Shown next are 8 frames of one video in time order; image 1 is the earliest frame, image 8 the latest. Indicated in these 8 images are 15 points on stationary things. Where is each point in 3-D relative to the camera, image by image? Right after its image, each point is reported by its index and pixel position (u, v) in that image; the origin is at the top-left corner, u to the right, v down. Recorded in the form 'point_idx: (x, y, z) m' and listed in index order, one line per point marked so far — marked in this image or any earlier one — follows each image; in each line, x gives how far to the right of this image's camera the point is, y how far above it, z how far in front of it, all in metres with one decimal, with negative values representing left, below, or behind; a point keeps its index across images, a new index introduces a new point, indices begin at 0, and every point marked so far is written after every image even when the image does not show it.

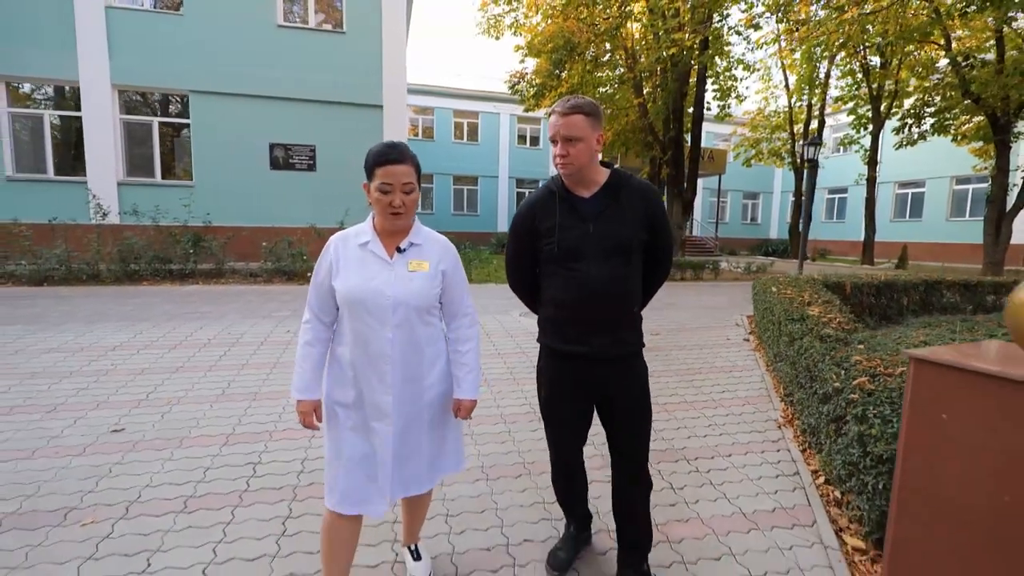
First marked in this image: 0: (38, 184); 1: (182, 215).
0: (-9.6, +2.1, +11.8) m
1: (-7.0, +1.6, +12.5) m
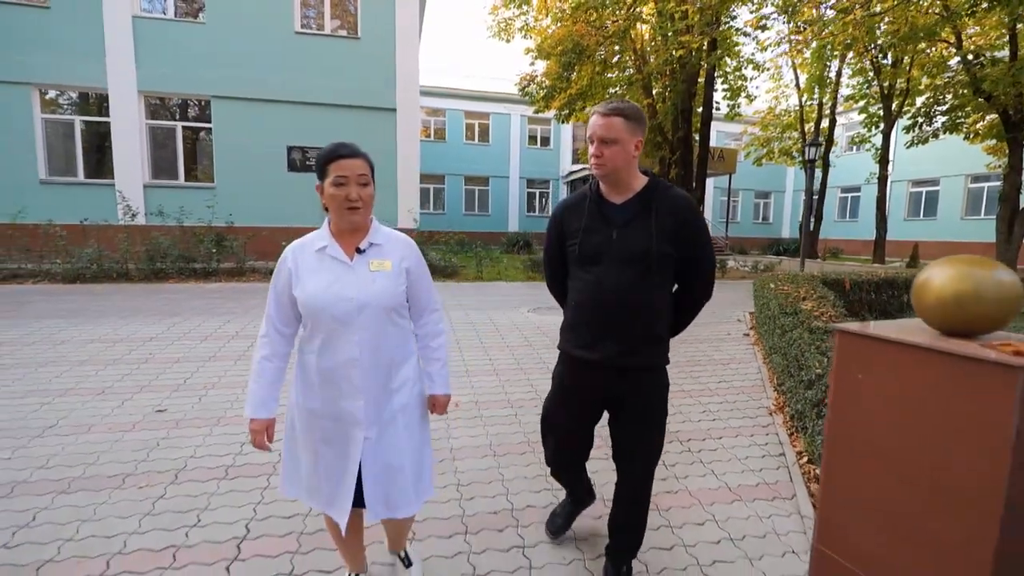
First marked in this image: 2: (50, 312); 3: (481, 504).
0: (-9.4, +2.2, +12.3) m
1: (-6.8, +1.7, +12.9) m
2: (-5.1, -0.2, +6.5) m
3: (-0.2, -1.2, +3.2) m
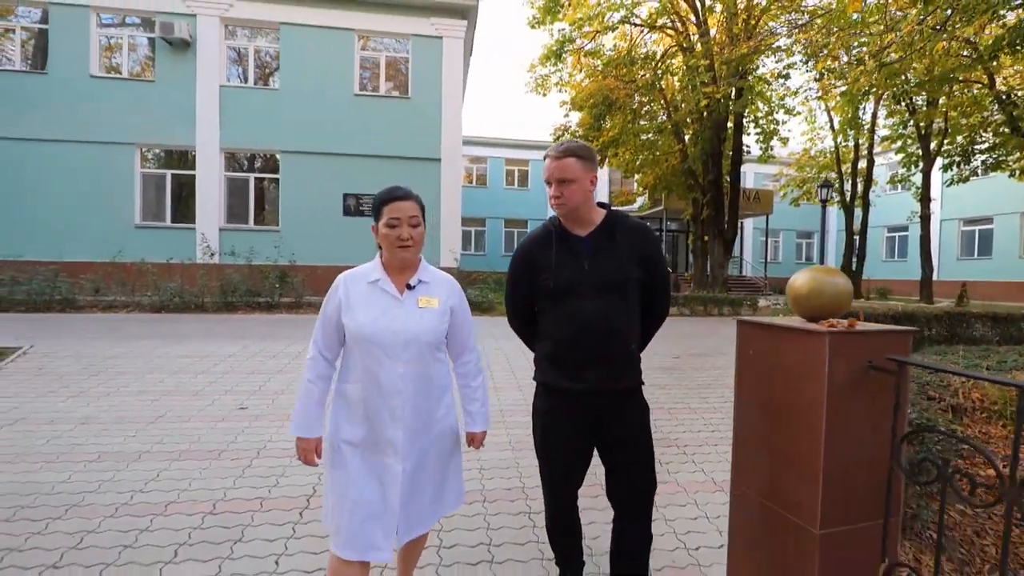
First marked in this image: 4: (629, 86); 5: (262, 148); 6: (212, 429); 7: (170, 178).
0: (-8.6, +1.4, +13.8) m
1: (-6.0, +0.8, +14.2) m
2: (-4.8, -0.6, +7.5) m
3: (-0.1, -1.3, +3.8) m
4: (+3.5, +6.2, +17.3) m
5: (-6.2, +3.5, +14.2) m
6: (-2.2, -1.0, +4.2) m
7: (-8.3, +2.7, +13.9) m
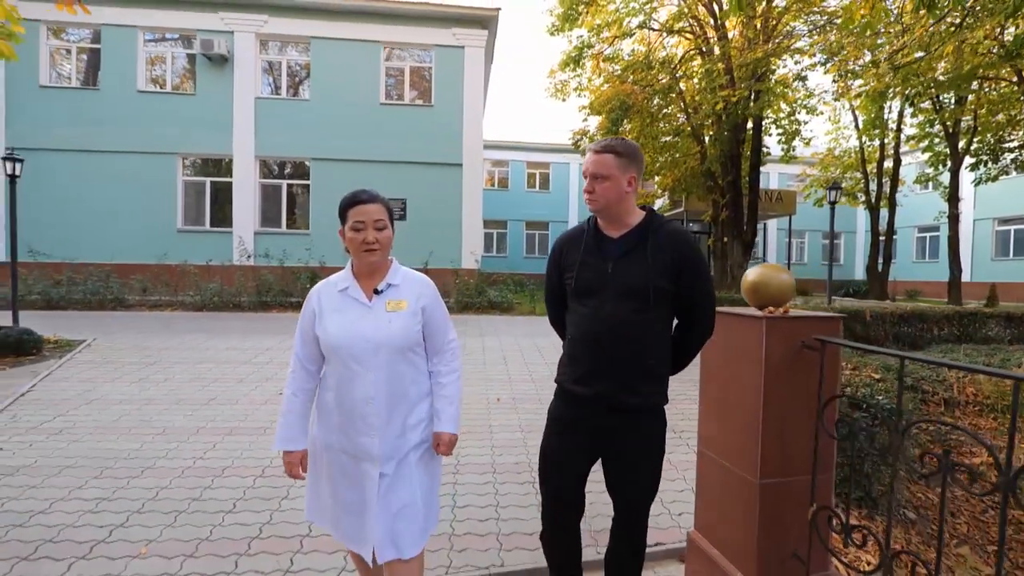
0: (-8.1, +1.3, +14.6) m
1: (-5.5, +0.8, +14.9) m
2: (-4.5, -0.6, +8.2) m
3: (0.0, -1.3, +4.3) m
4: (+4.2, +6.1, +17.6) m
5: (-5.7, +3.4, +14.9) m
6: (-2.1, -1.0, +4.7) m
7: (-7.8, +2.7, +14.7) m
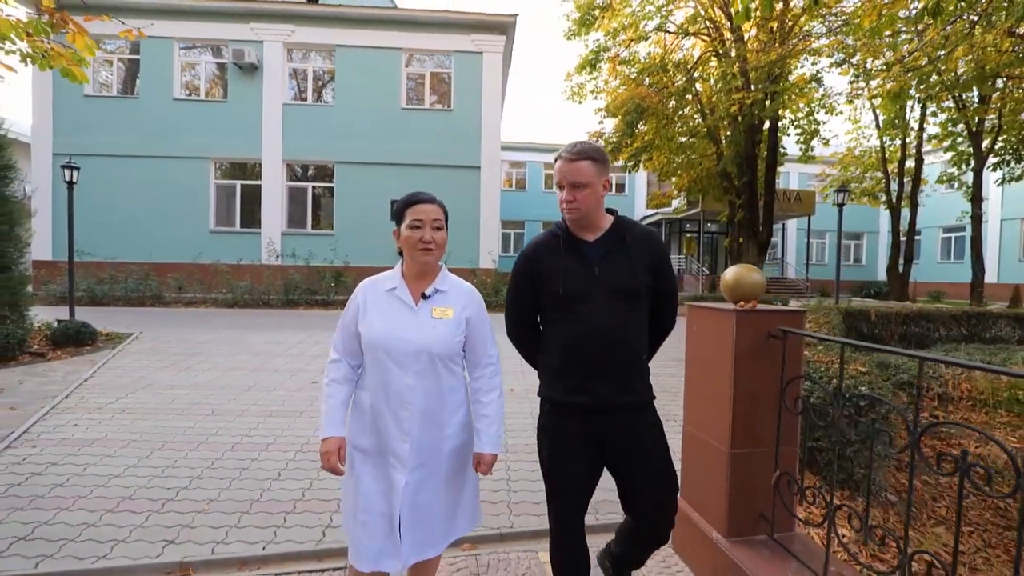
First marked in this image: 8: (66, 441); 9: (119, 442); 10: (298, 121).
0: (-7.6, +1.4, +15.3) m
1: (-5.0, +0.9, +15.5) m
2: (-4.3, -0.6, +8.7) m
3: (+0.1, -1.3, +4.7) m
4: (+4.7, +6.1, +17.9) m
5: (-5.2, +3.5, +15.5) m
6: (-2.0, -1.0, +5.2) m
7: (-7.3, +2.7, +15.4) m
8: (-3.1, -1.0, +4.0) m
9: (-2.7, -1.1, +4.0) m
10: (-5.8, +4.5, +15.3) m
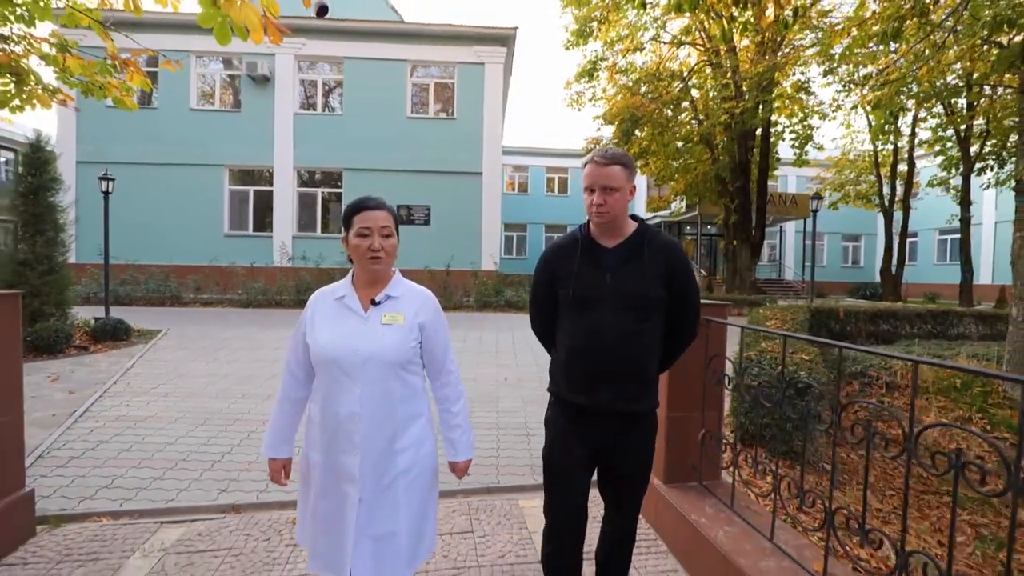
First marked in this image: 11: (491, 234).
0: (-7.7, +1.4, +16.0) m
1: (-5.0, +0.8, +16.2) m
2: (-4.4, -0.6, +9.4) m
3: (0.0, -1.3, +5.4) m
4: (+4.7, +6.1, +18.6) m
5: (-5.2, +3.5, +16.2) m
6: (-2.1, -1.0, +5.9) m
7: (-7.4, +2.7, +16.1) m
8: (-3.2, -1.0, +4.7) m
9: (-2.8, -1.1, +4.6) m
10: (-5.8, +4.4, +16.1) m
11: (-0.6, +1.6, +16.6) m
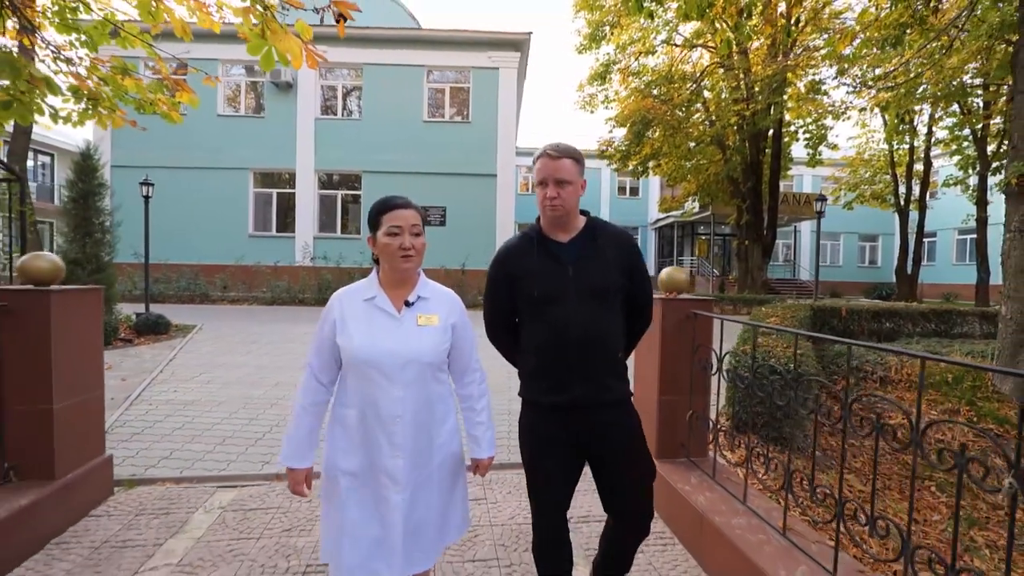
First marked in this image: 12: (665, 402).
0: (-7.3, +1.4, +16.6) m
1: (-4.6, +0.9, +16.8) m
2: (-4.1, -0.5, +10.0) m
3: (+0.1, -1.3, +5.8) m
4: (+5.2, +6.1, +18.9) m
5: (-4.8, +3.5, +16.7) m
6: (-1.9, -1.0, +6.3) m
7: (-7.0, +2.7, +16.7) m
8: (-3.1, -1.0, +5.2) m
9: (-2.7, -1.0, +5.1) m
10: (-5.4, +4.5, +16.6) m
11: (-0.2, +1.6, +17.0) m
12: (+1.0, -0.7, +3.6) m
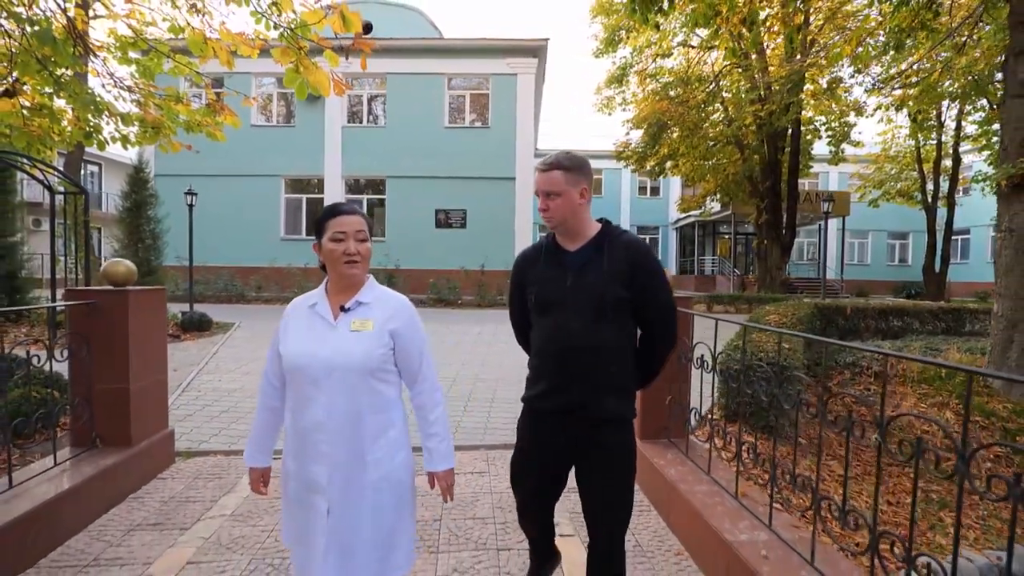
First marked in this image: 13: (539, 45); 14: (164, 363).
0: (-6.7, +1.4, +17.4) m
1: (-4.0, +0.9, +17.5) m
2: (-3.9, -0.6, +10.7) m
3: (+0.2, -1.3, +6.3) m
4: (+5.8, +6.2, +19.1) m
5: (-4.3, +3.5, +17.5) m
6: (-1.8, -1.0, +6.9) m
7: (-6.4, +2.7, +17.5) m
8: (-3.0, -1.0, +5.8) m
9: (-2.6, -1.0, +5.8) m
10: (-4.8, +4.5, +17.4) m
11: (+0.4, +1.6, +17.5) m
12: (+1.0, -0.7, +4.1) m
13: (+0.8, +7.3, +17.1) m
14: (-2.4, -0.5, +3.9) m
